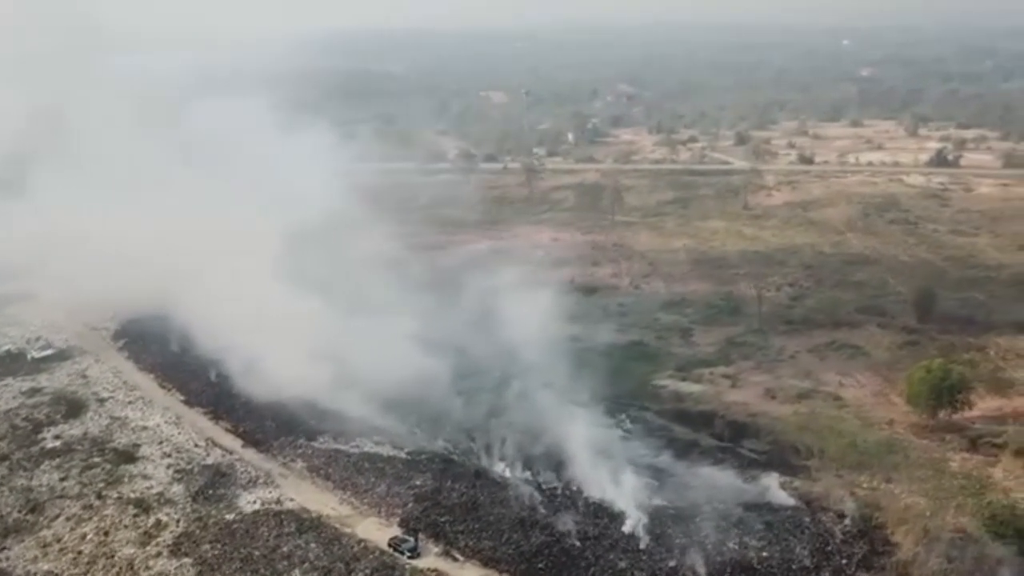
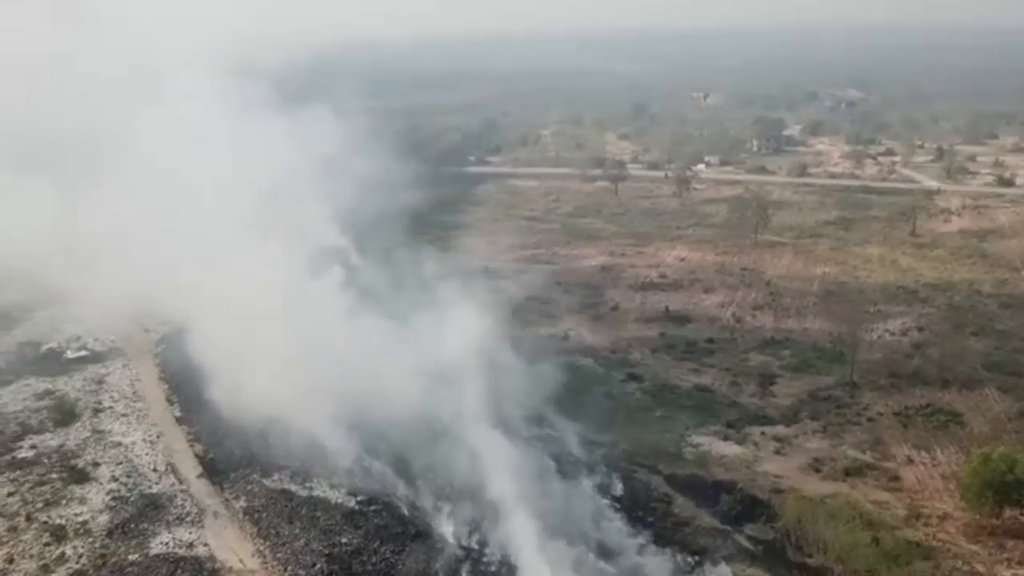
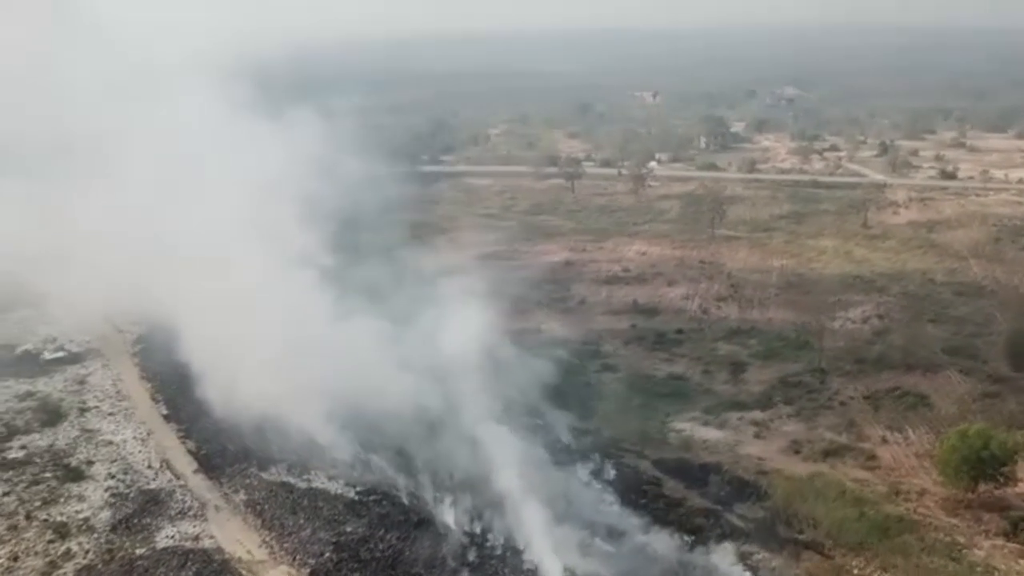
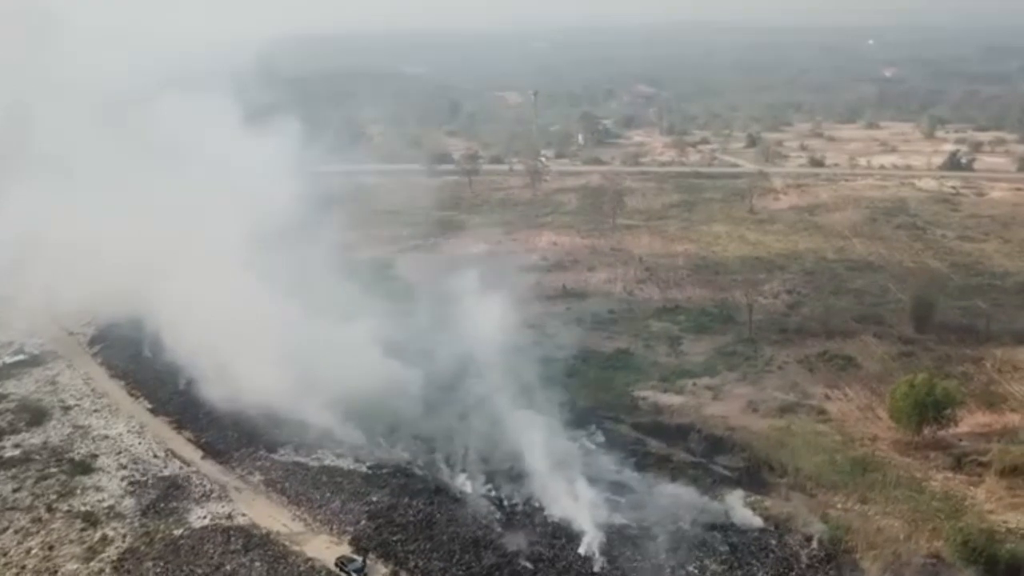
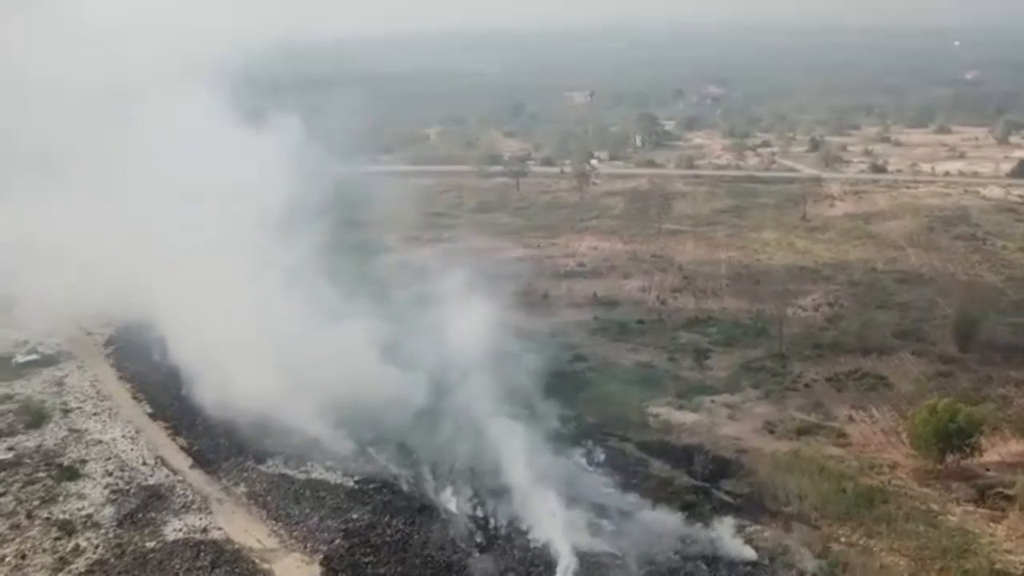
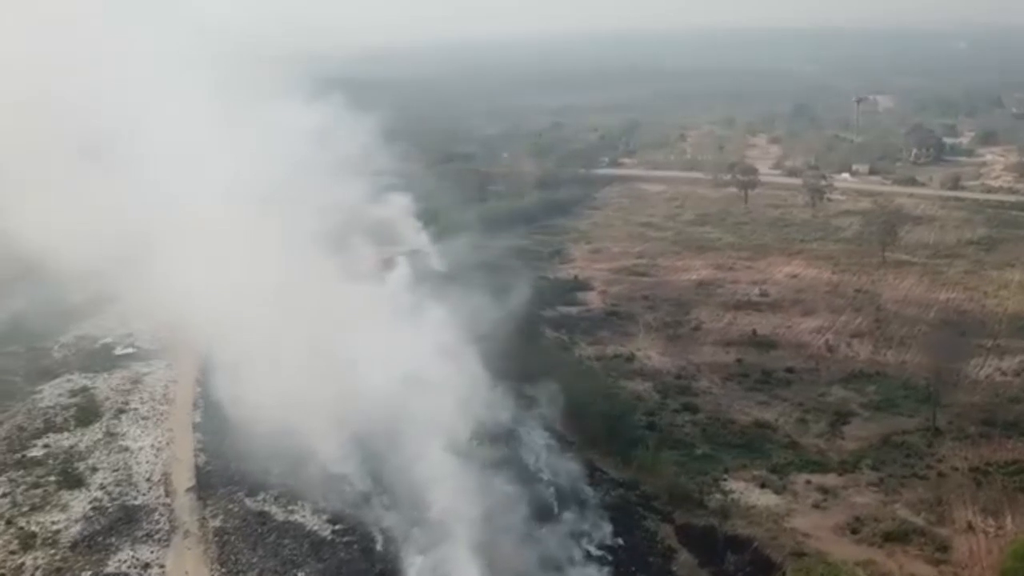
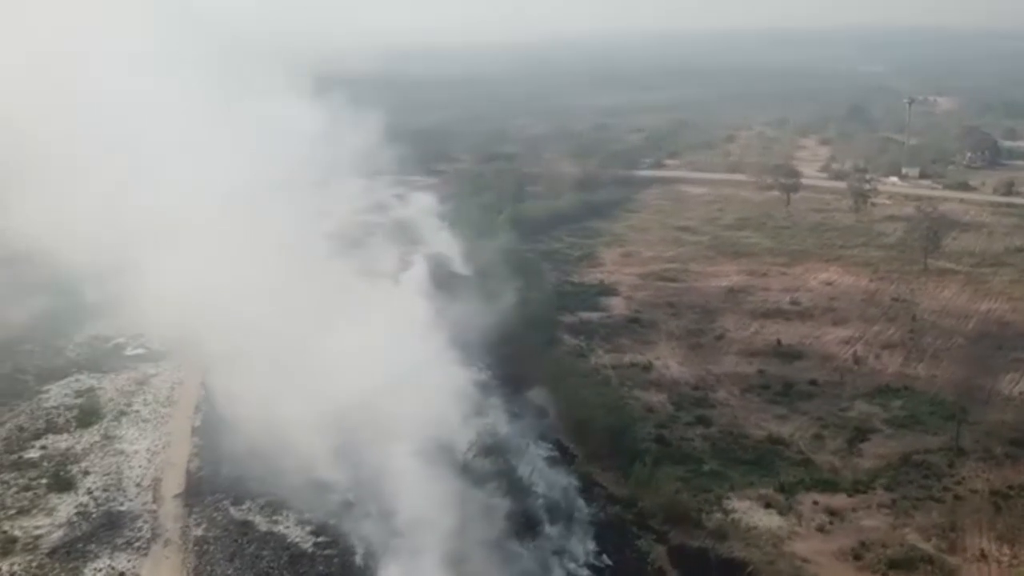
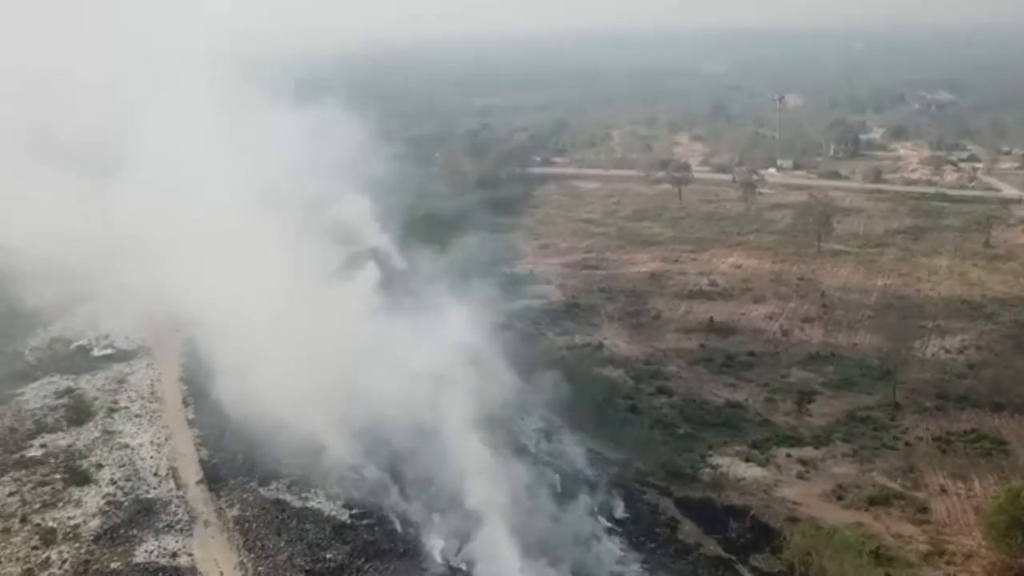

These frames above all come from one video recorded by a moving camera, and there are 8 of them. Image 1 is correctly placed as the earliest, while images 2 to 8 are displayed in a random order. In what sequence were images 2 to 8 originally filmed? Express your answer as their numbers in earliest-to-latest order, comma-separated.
4, 5, 3, 2, 8, 6, 7
